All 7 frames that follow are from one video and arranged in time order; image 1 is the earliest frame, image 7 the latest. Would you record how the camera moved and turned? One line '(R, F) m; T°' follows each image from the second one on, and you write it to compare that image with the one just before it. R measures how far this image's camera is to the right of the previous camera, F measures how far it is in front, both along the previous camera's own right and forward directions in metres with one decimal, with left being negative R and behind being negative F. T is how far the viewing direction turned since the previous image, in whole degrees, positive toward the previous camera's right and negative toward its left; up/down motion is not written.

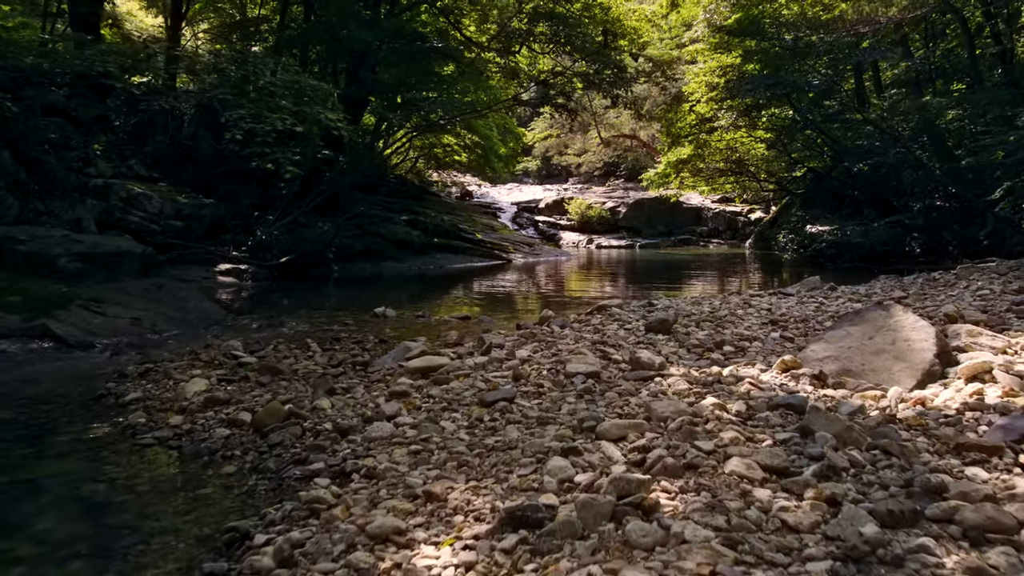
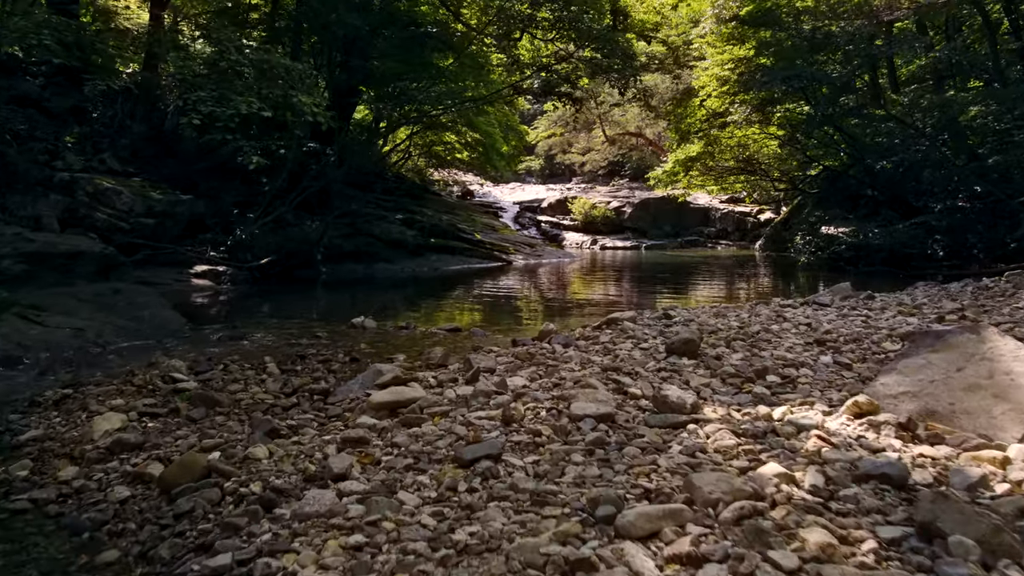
(+0.1, +1.1) m; 0°
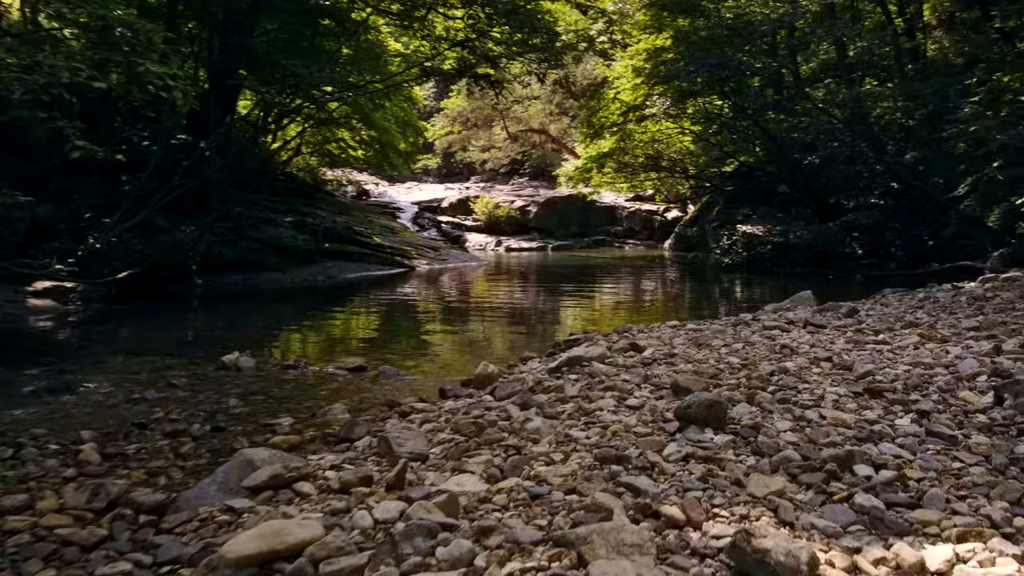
(-0.2, +1.7) m; +7°
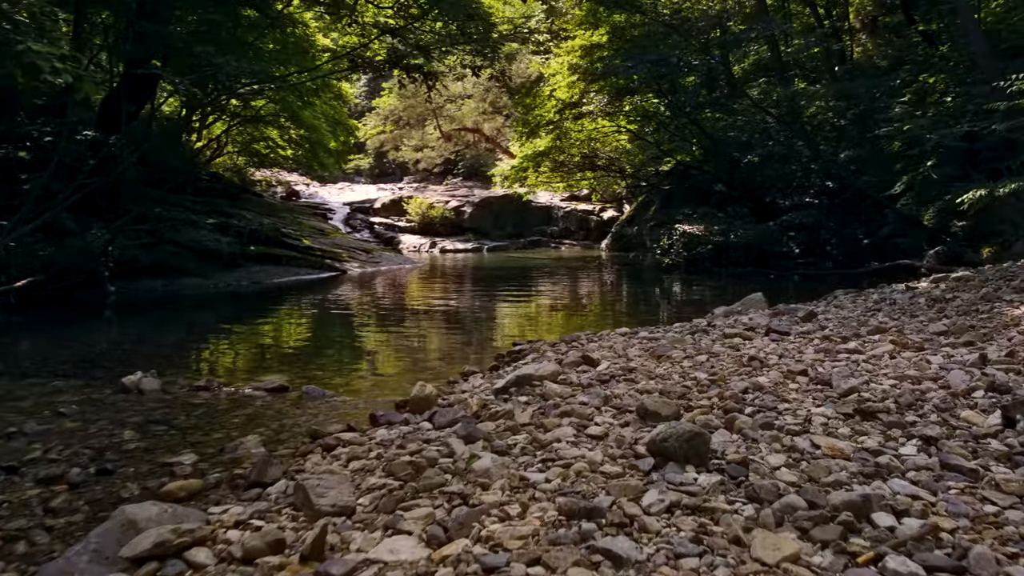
(0.0, +0.6) m; +4°
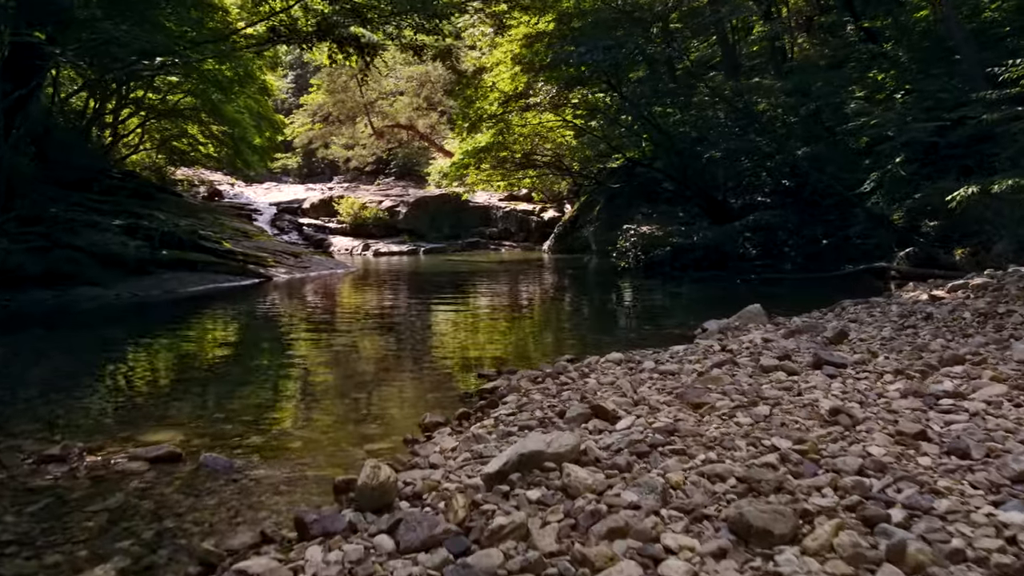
(-0.2, +1.4) m; +4°
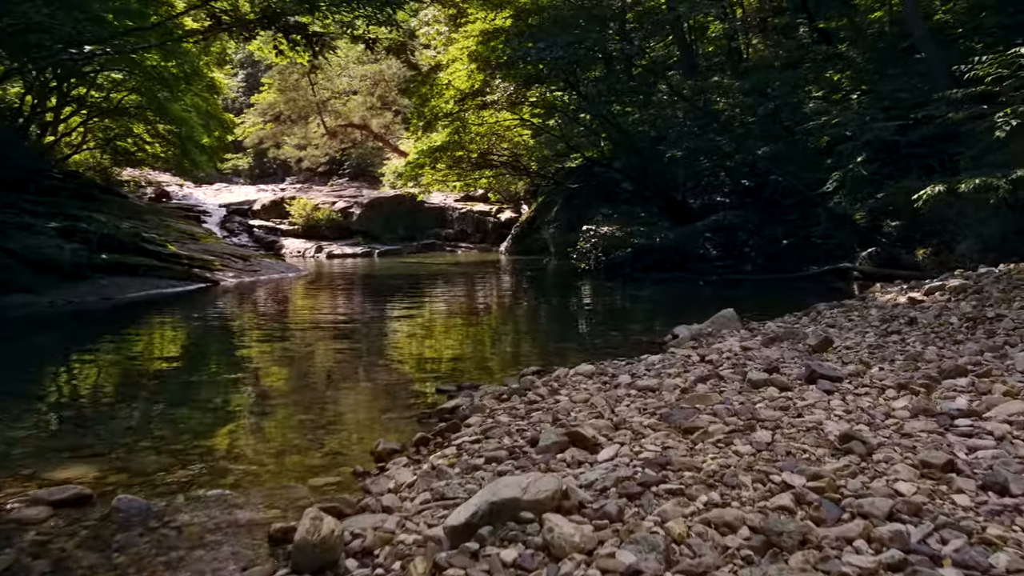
(0.0, +0.5) m; +3°
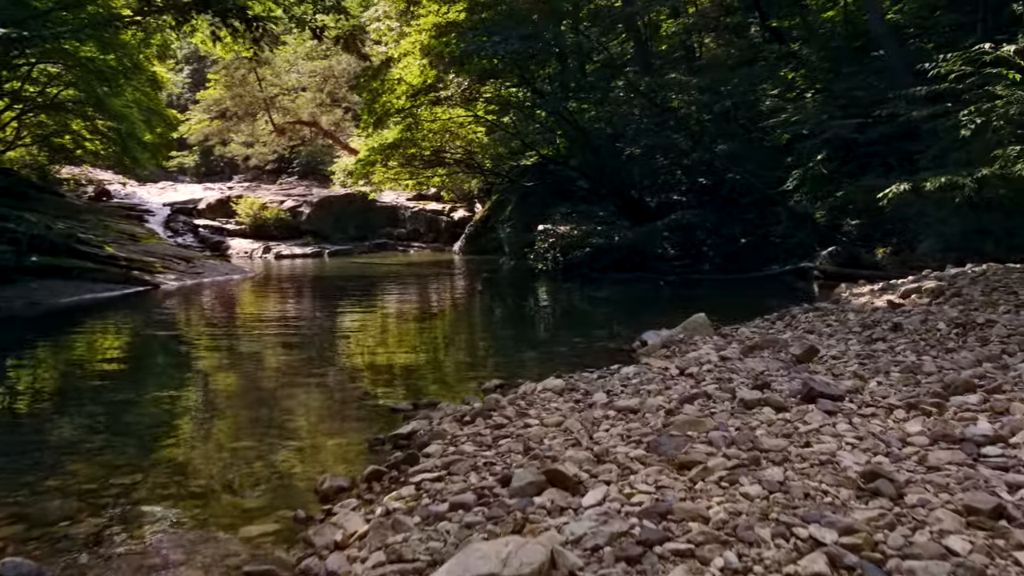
(0.0, +0.5) m; +3°
